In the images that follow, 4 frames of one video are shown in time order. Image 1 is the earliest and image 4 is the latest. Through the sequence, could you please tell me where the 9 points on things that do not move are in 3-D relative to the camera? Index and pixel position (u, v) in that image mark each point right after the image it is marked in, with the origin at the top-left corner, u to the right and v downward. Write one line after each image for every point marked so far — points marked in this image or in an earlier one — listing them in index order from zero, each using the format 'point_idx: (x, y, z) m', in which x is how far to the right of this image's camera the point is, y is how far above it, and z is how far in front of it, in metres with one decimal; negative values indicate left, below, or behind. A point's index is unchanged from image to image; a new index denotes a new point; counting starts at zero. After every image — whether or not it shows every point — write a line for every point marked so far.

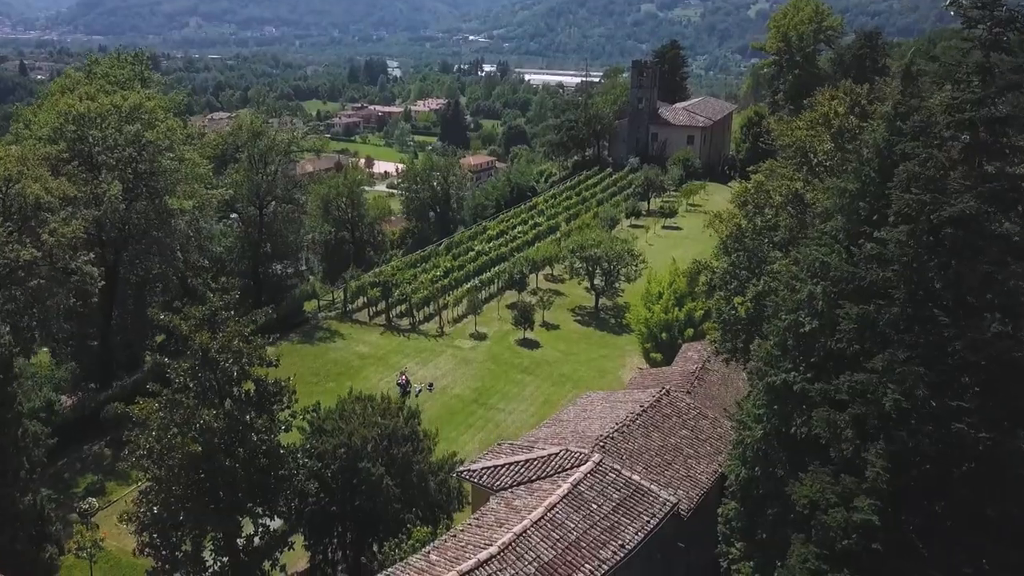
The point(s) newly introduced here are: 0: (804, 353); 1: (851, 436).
0: (+7.1, -1.6, +20.0) m
1: (+7.2, -3.2, +17.3) m
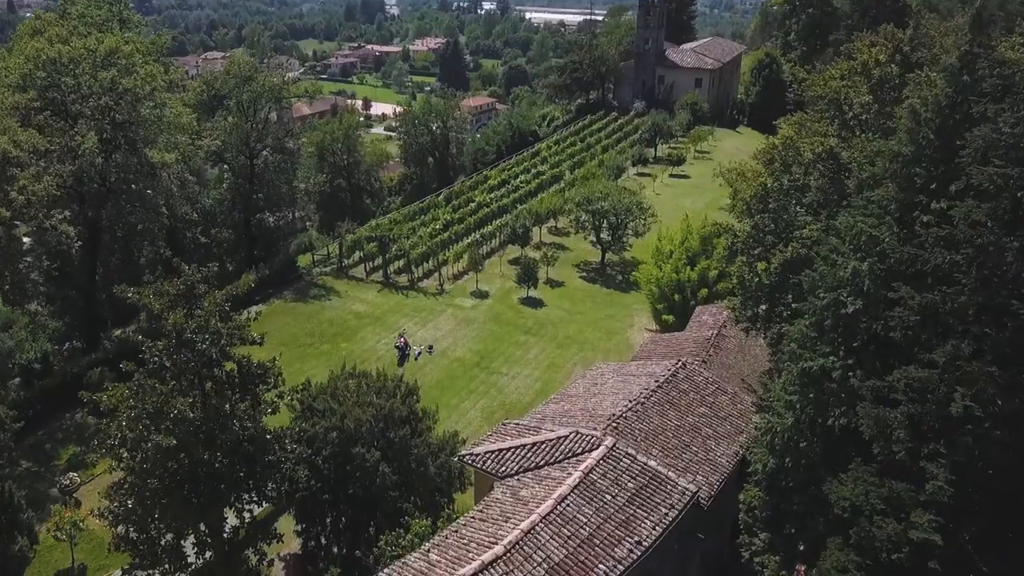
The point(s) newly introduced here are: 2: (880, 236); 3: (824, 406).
0: (+7.3, -1.1, +18.0) m
1: (+7.4, -2.8, +15.4) m
2: (+8.2, +1.1, +18.0) m
3: (+6.8, -2.6, +17.8) m
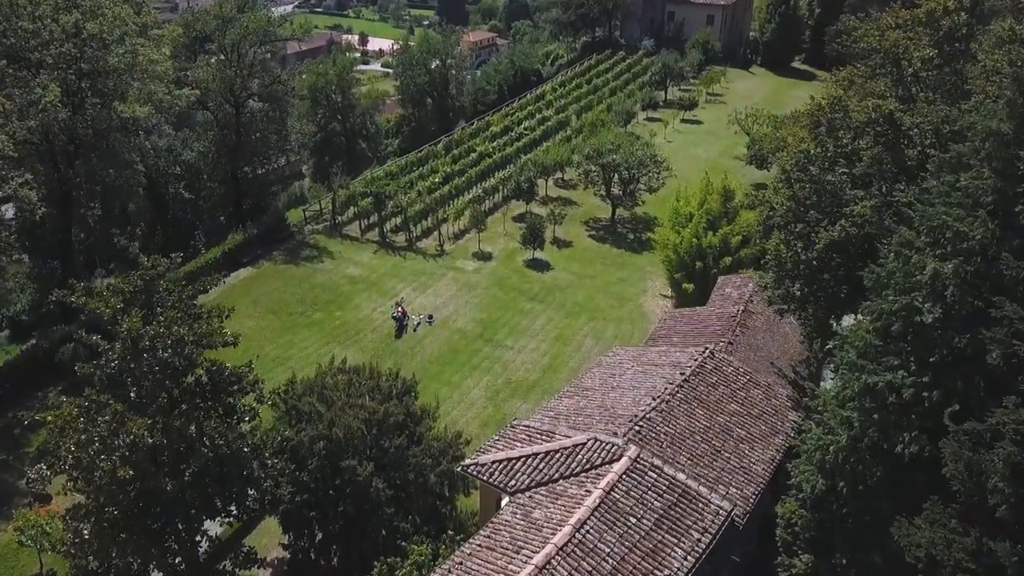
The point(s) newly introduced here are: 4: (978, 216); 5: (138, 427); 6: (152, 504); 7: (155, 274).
0: (+7.5, -1.1, +15.3) m
1: (+7.6, -3.1, +12.9) m
2: (+8.4, +1.1, +15.1) m
3: (+7.0, -2.6, +15.2) m
4: (+8.8, +1.5, +15.7) m
5: (-7.1, -2.6, +15.6) m
6: (-7.2, -4.3, +16.5) m
7: (-7.5, +0.3, +17.3) m
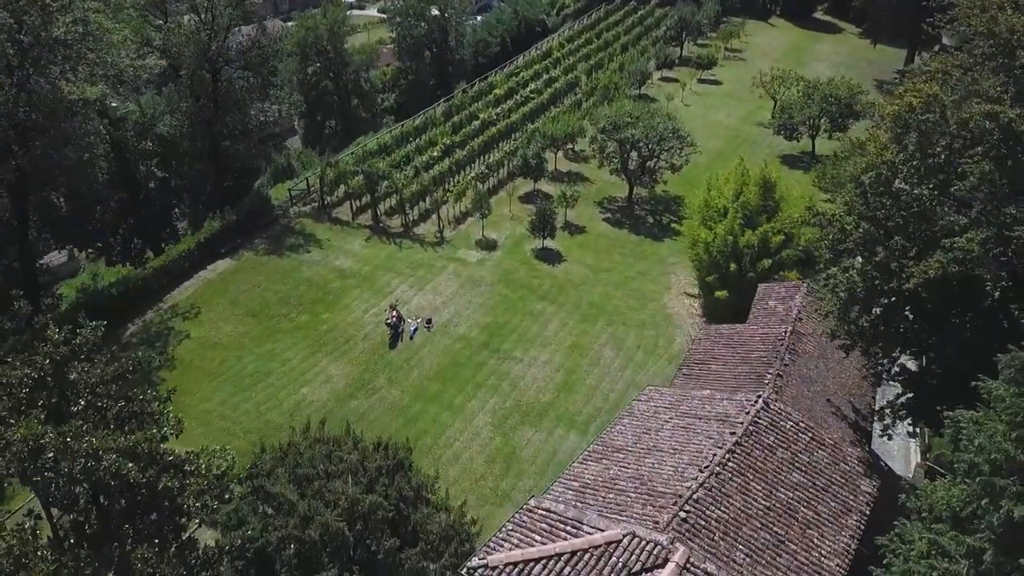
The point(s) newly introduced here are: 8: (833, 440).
0: (+7.9, -2.6, +11.3) m
1: (+8.0, -4.6, +9.0) m
2: (+8.8, -0.4, +11.1) m
3: (+7.4, -4.0, +11.4) m
4: (+9.1, +0.1, +11.6) m
5: (-6.8, -4.0, +11.8) m
6: (-6.8, -5.7, +12.7) m
7: (-7.2, -1.0, +13.2) m
8: (+7.6, -3.6, +19.4) m
